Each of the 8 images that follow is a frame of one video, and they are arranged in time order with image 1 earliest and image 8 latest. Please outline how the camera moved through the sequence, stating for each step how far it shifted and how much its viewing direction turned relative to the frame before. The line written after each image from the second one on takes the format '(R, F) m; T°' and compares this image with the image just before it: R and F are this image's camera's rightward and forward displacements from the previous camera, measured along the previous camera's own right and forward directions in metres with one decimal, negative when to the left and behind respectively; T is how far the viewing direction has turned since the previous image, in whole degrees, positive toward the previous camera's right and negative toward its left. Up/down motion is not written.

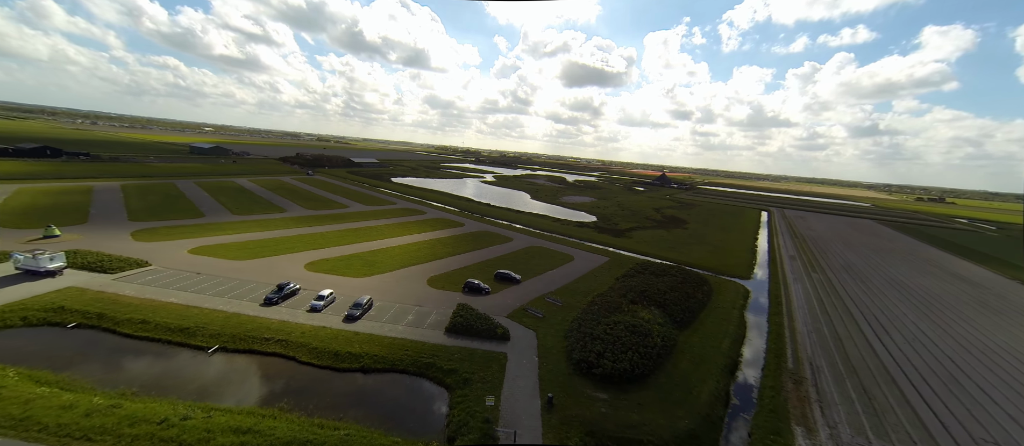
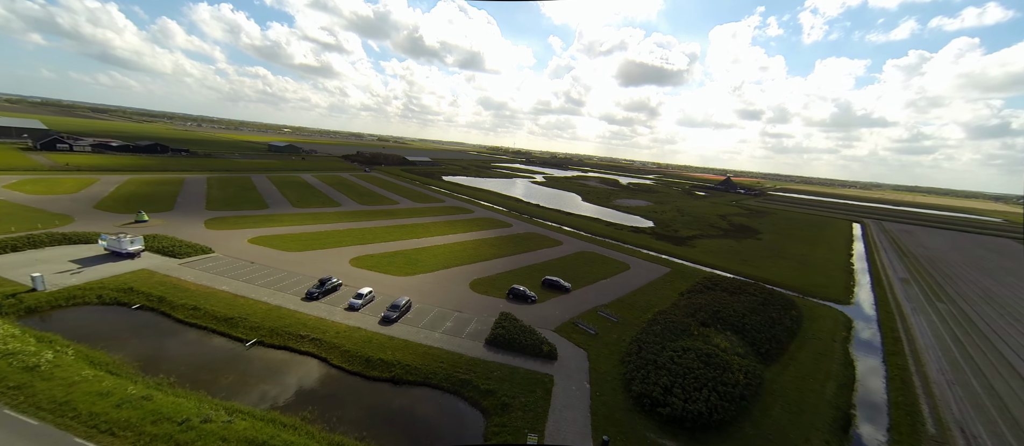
(-0.3, +3.0) m; -8°
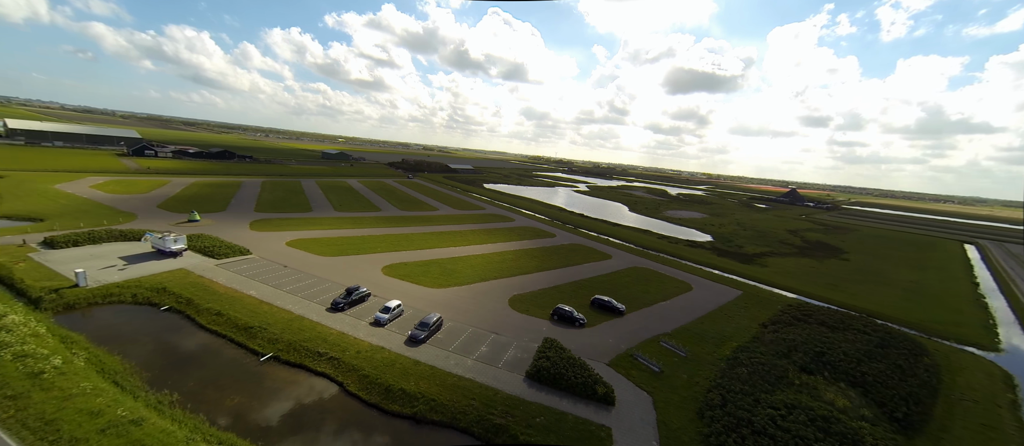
(-0.6, +3.7) m; -7°
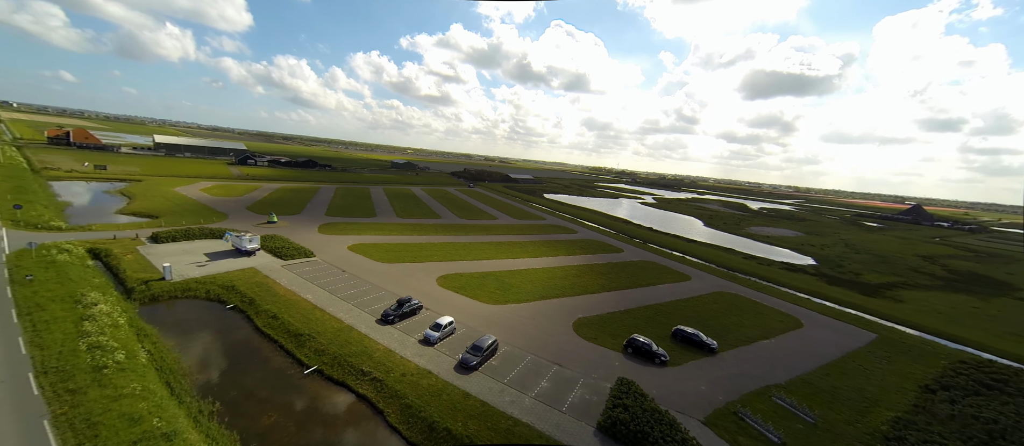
(-0.8, +3.2) m; -10°
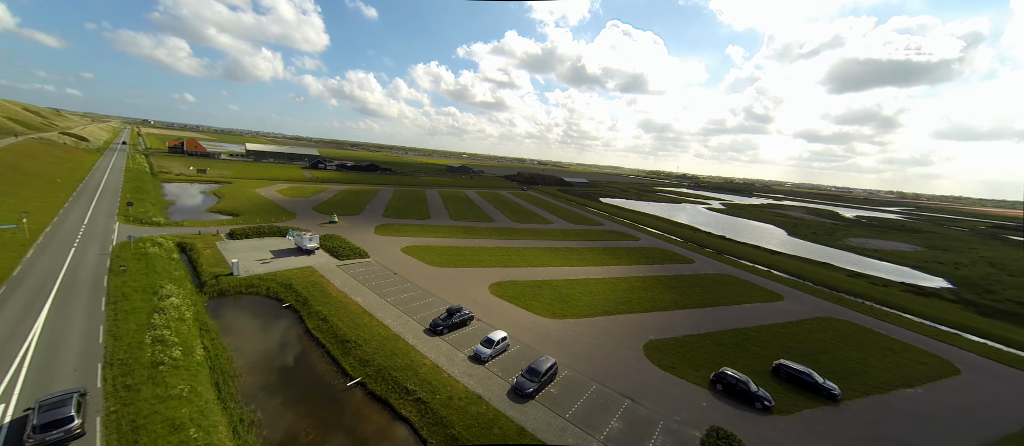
(-0.8, +2.7) m; -9°
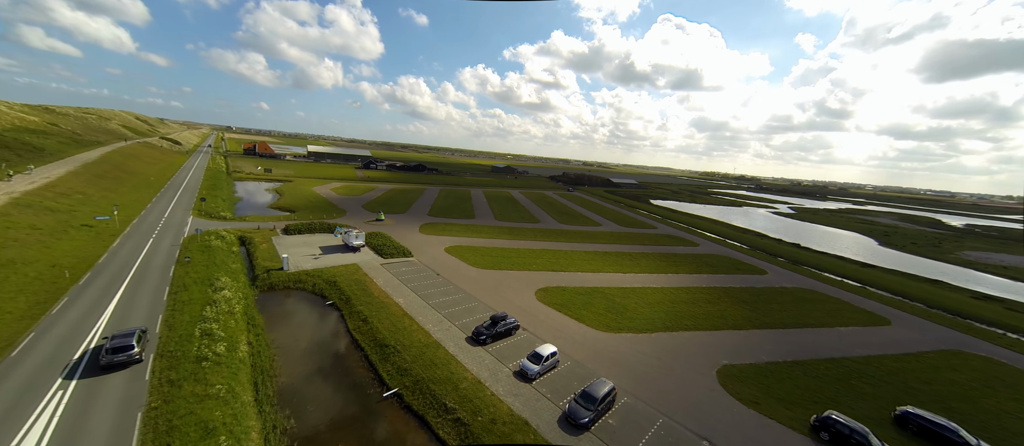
(-0.6, +2.1) m; -7°
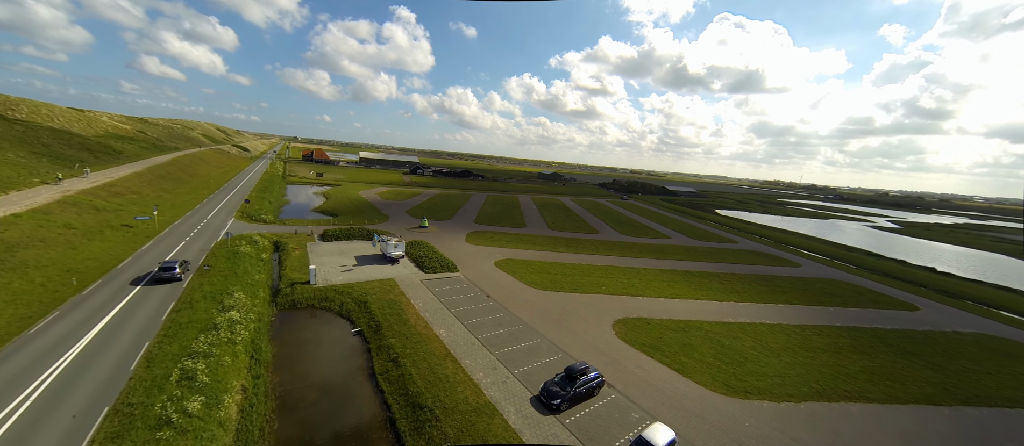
(-2.0, +5.8) m; -7°
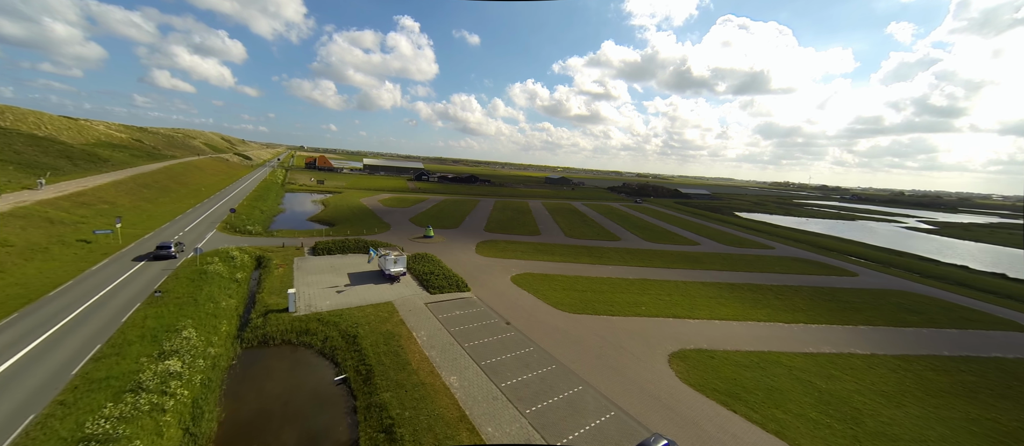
(-1.1, +4.5) m; -1°
